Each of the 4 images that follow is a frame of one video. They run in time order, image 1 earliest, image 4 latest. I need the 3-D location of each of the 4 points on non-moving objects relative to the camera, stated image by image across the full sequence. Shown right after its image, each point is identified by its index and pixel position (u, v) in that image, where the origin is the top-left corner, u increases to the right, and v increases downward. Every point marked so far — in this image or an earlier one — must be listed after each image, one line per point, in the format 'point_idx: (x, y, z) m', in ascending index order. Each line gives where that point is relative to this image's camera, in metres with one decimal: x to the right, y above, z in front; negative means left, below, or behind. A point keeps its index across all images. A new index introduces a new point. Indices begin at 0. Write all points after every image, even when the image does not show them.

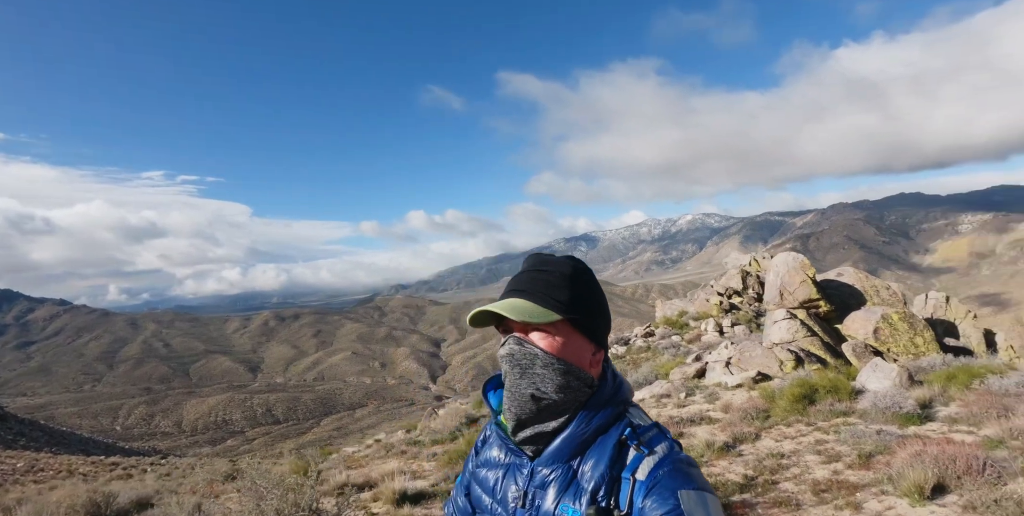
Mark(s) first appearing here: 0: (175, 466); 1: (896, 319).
0: (-10.1, -6.2, +17.1) m
1: (+11.3, -1.8, +16.9) m
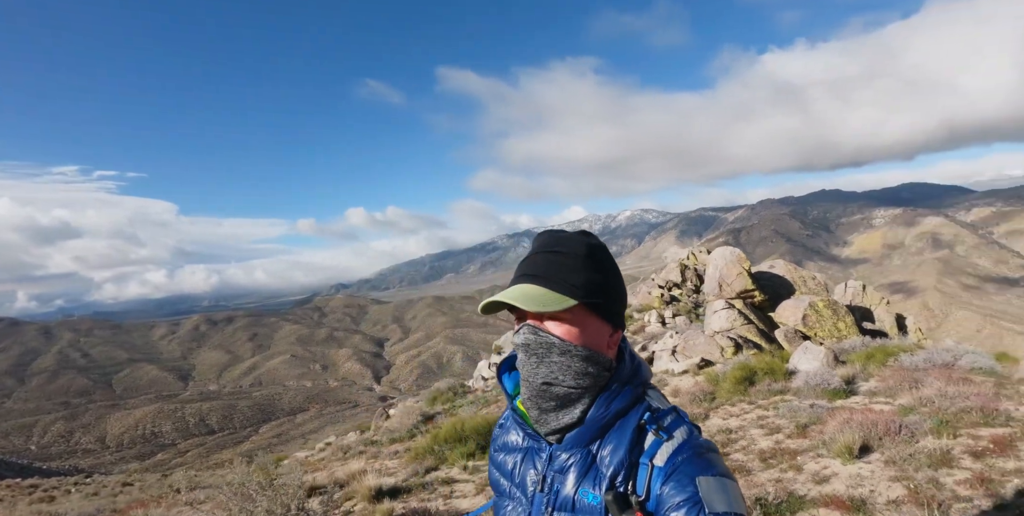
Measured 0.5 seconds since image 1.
0: (-11.3, -6.3, +15.8) m
1: (+9.9, -1.5, +18.2) m
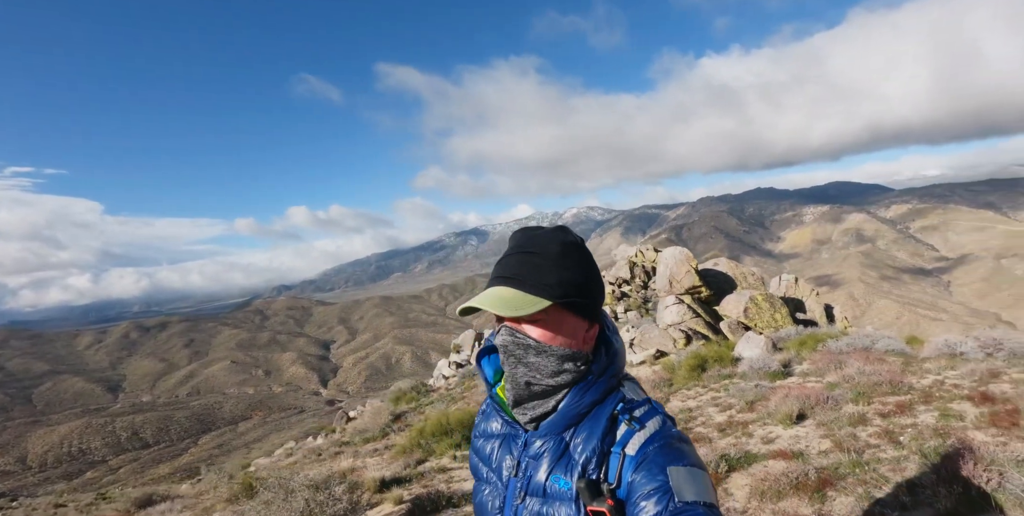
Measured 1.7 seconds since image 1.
0: (-12.3, -6.4, +14.6) m
1: (+8.4, -1.4, +19.3) m
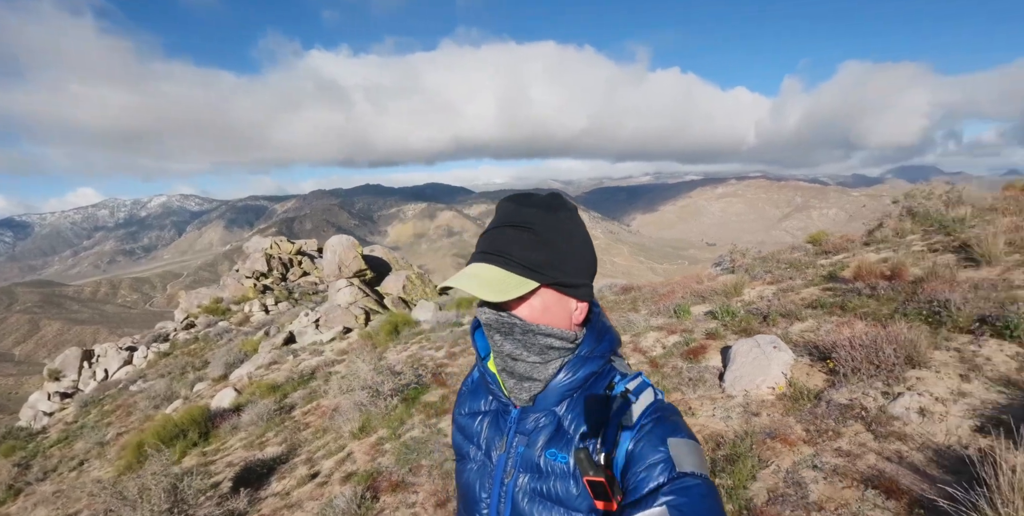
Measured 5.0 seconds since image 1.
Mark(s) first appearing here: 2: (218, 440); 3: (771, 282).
0: (-15.1, -6.8, +3.8) m
1: (-4.2, -1.0, +21.8) m
2: (-5.5, -3.6, +10.9) m
3: (+6.6, -0.7, +14.6) m
